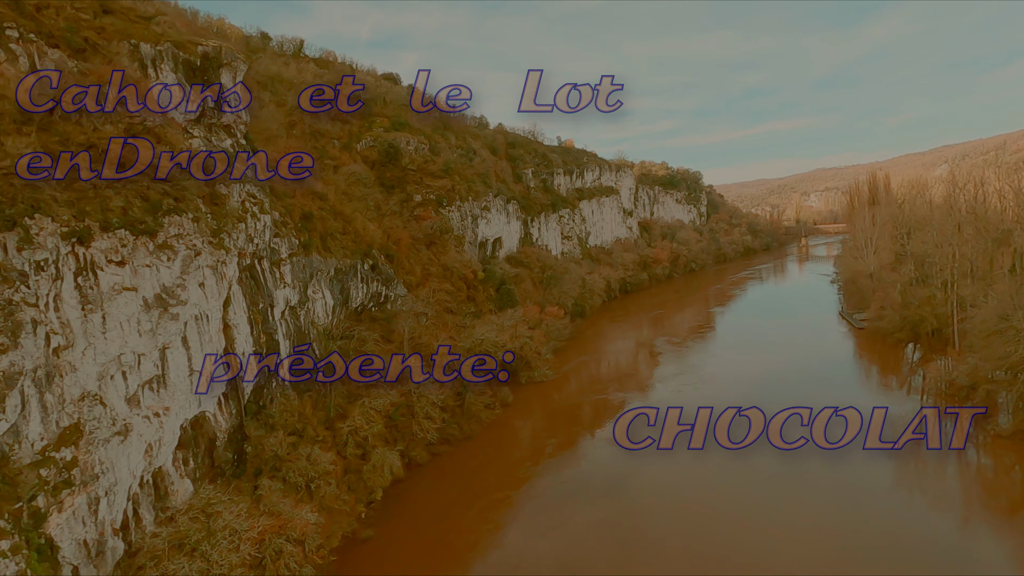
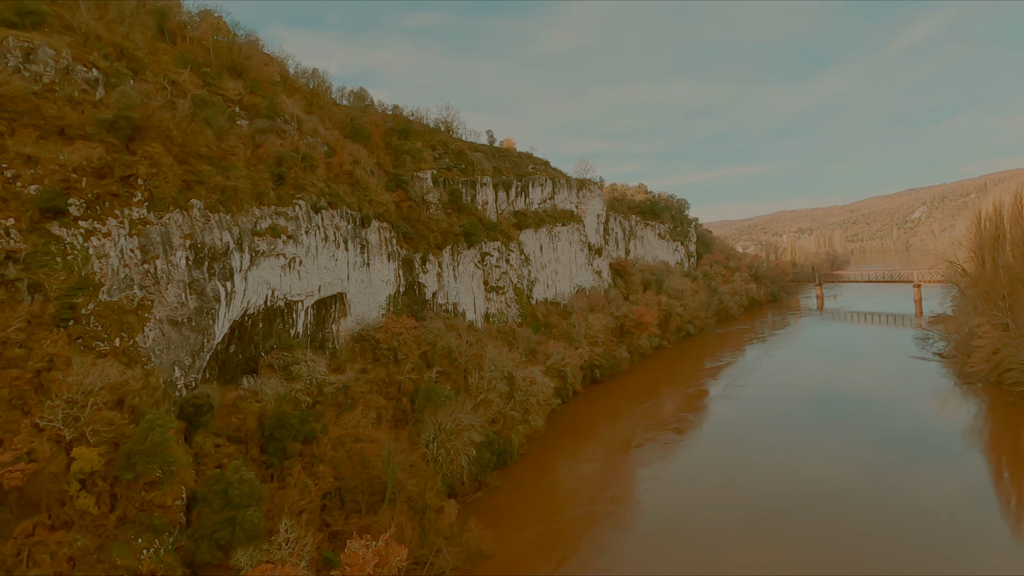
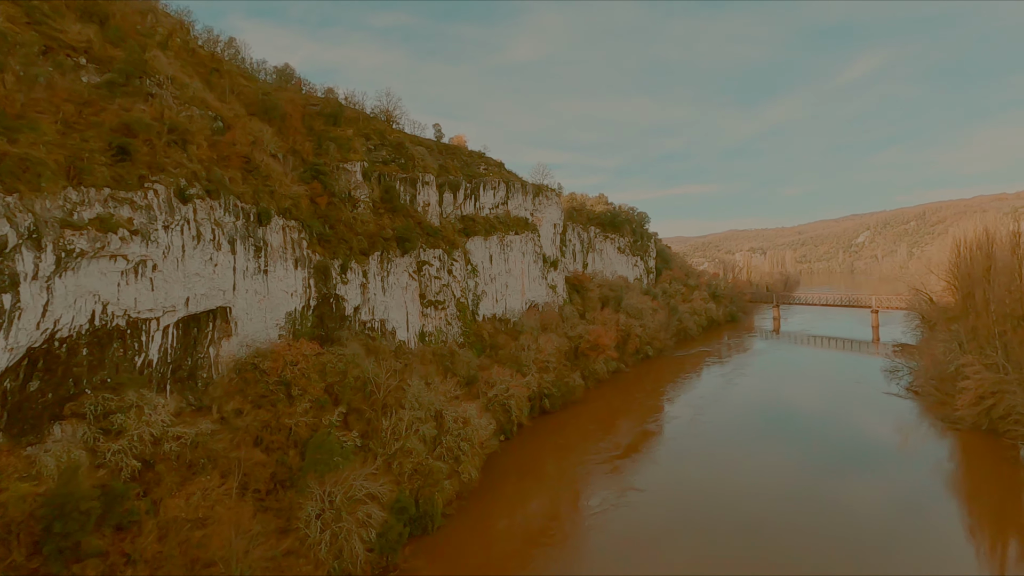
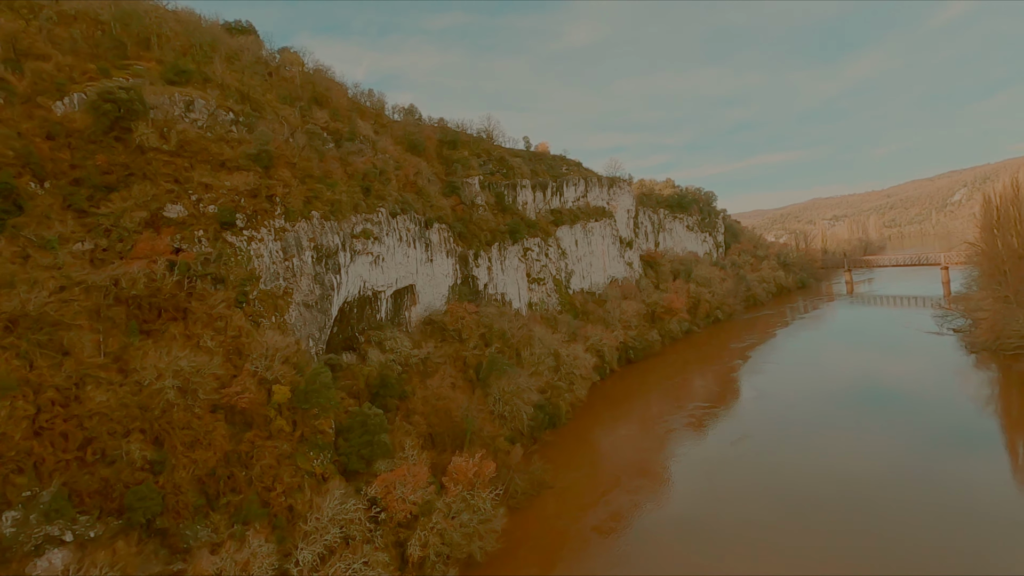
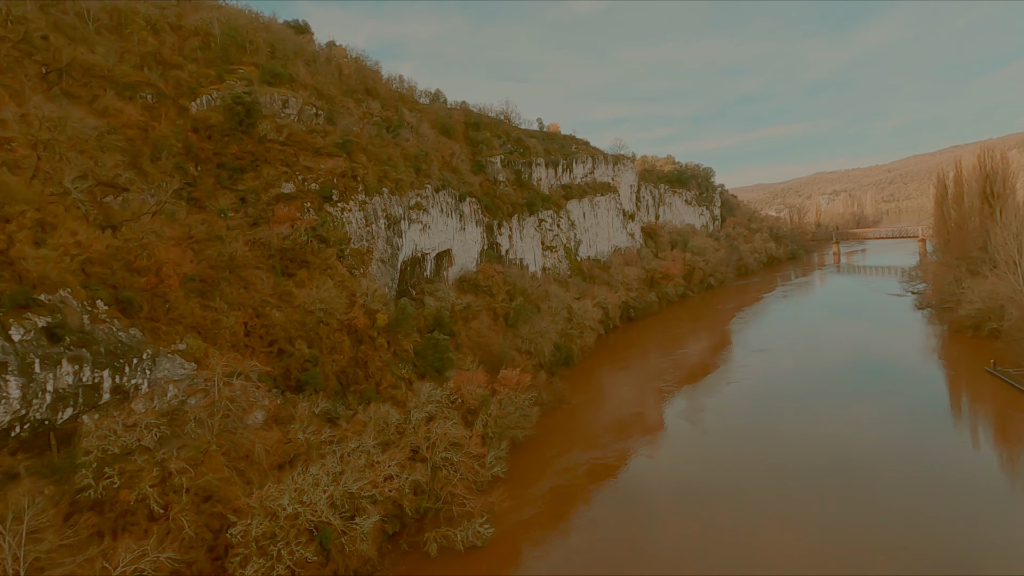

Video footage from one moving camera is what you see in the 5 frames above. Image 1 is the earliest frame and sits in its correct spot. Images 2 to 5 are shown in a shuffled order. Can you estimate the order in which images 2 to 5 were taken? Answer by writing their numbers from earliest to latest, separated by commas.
5, 4, 2, 3
